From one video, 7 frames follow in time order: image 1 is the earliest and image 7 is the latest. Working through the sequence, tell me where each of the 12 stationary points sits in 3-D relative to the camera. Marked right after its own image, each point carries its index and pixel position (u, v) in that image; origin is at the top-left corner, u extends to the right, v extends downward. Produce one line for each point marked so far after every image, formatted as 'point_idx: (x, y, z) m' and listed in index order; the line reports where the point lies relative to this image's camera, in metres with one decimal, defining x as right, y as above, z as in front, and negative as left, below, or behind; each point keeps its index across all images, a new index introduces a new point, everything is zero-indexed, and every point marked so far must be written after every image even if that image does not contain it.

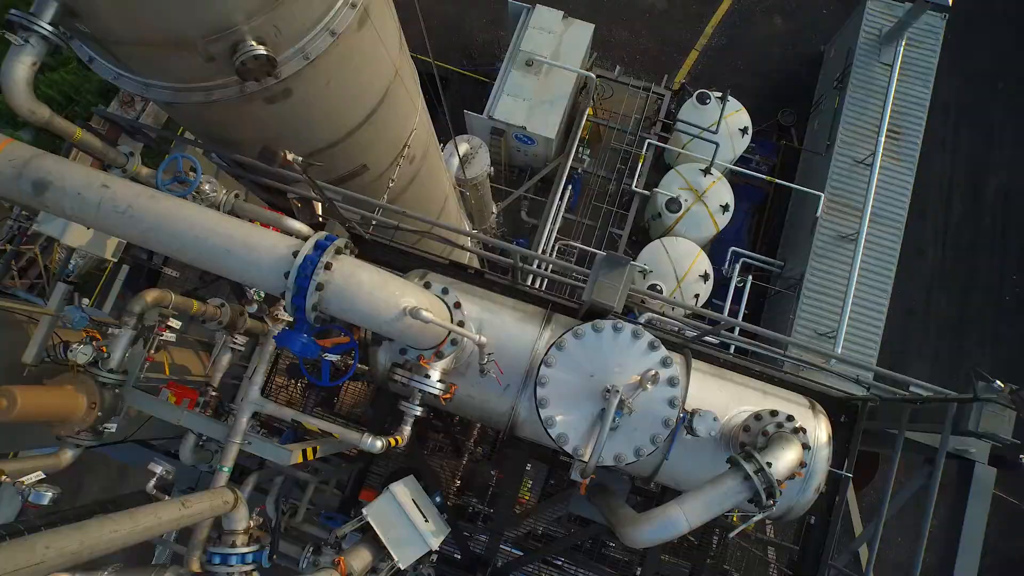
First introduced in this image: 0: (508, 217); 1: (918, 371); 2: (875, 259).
0: (-0.1, +1.7, +13.2) m
1: (+9.8, -2.0, +13.1) m
2: (+7.7, +0.6, +11.6) m
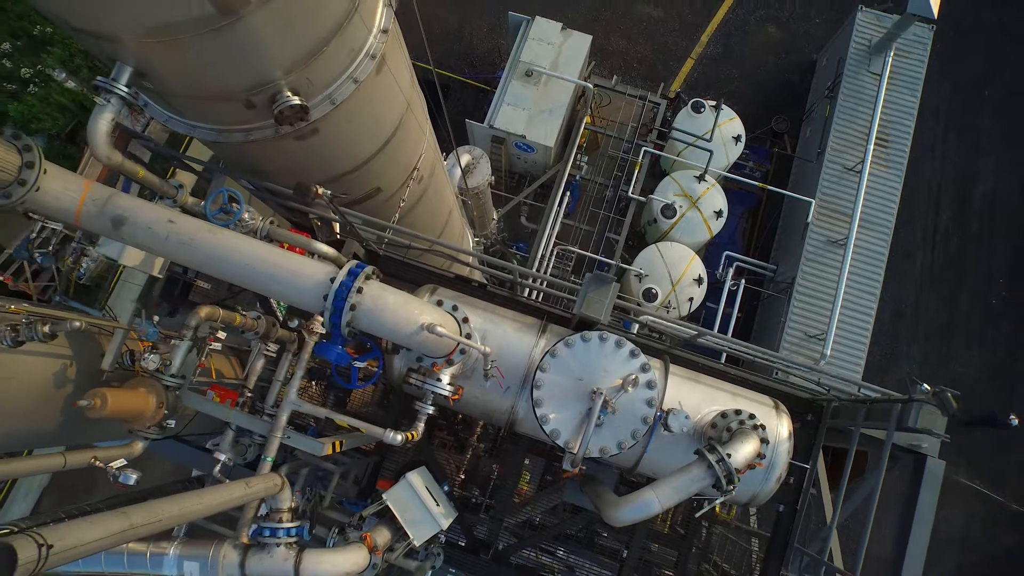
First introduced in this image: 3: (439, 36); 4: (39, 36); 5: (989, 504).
0: (-0.1, +1.6, +13.6) m
1: (+9.8, -2.1, +13.5) m
2: (+7.7, +0.5, +11.9) m
3: (-2.0, +7.1, +15.3) m
4: (-12.5, +6.7, +14.3) m
5: (+11.3, -5.1, +12.9) m
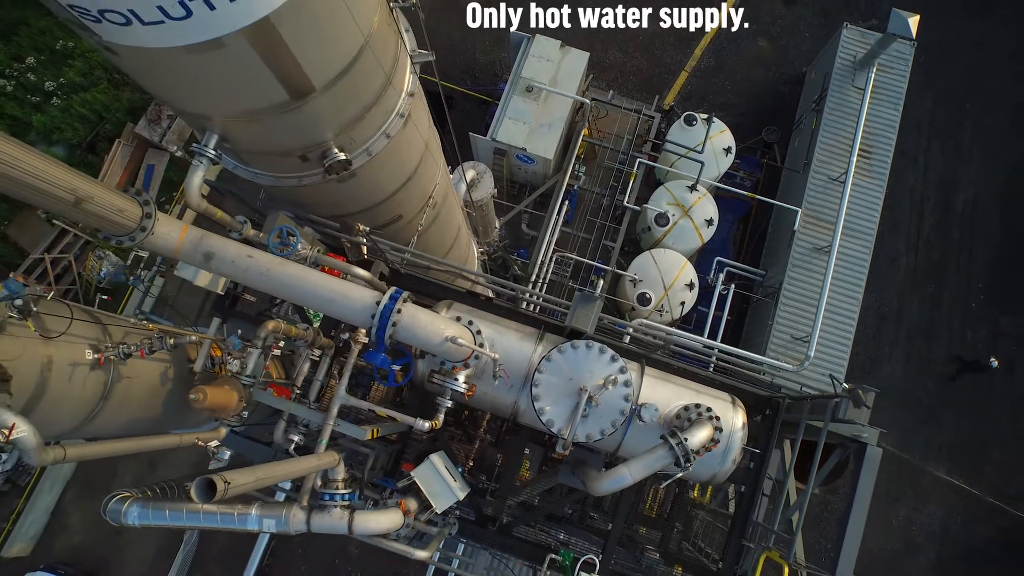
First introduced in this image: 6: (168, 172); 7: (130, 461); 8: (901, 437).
0: (-0.1, +1.5, +14.3) m
1: (+9.8, -2.2, +14.1) m
2: (+7.8, +0.4, +12.6) m
3: (-2.0, +7.0, +15.9) m
4: (-12.5, +6.6, +15.0) m
5: (+11.3, -5.2, +13.5) m
6: (-9.9, +3.3, +15.6) m
7: (-9.9, -4.5, +14.0) m
8: (+9.9, -3.8, +13.8) m
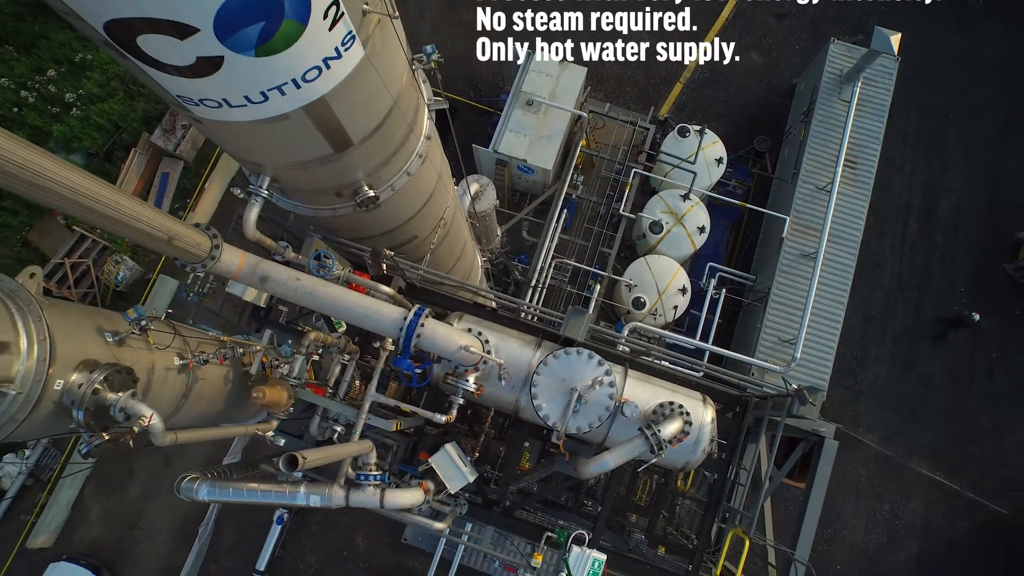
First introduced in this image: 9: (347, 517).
0: (-0.1, +1.4, +14.9) m
1: (+9.8, -2.3, +14.7) m
2: (+7.8, +0.3, +13.2) m
3: (-1.9, +6.9, +16.6) m
4: (-12.4, +6.5, +15.6) m
5: (+11.3, -5.3, +14.1) m
6: (-9.9, +3.2, +16.3) m
7: (-9.8, -4.6, +14.7) m
8: (+9.9, -3.9, +14.4) m
9: (-4.4, -6.1, +14.4) m
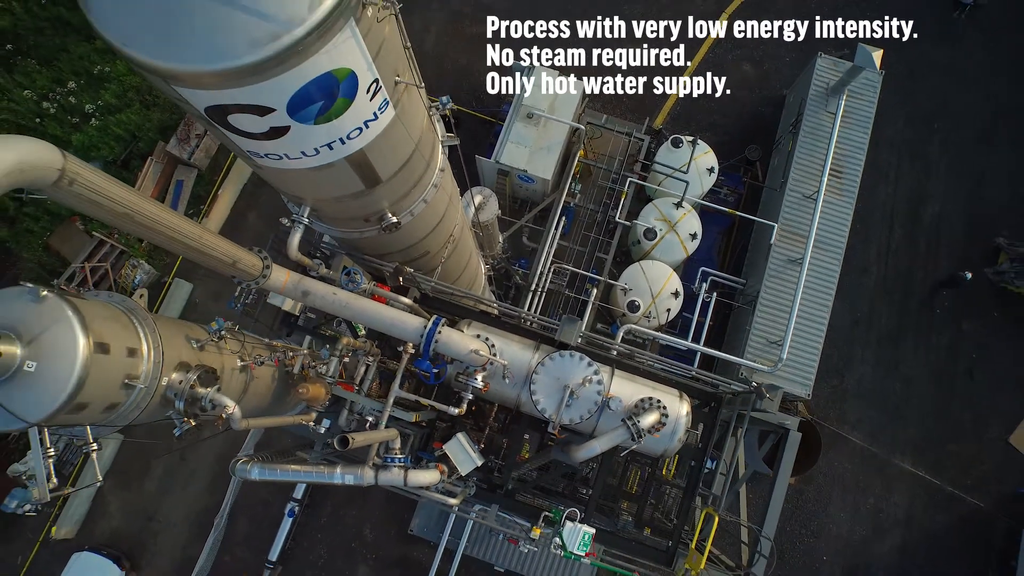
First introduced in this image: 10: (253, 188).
0: (0.0, +1.3, +15.6) m
1: (+9.8, -2.4, +15.4) m
2: (+7.8, +0.2, +13.9) m
3: (-1.9, +6.8, +17.2) m
4: (-12.4, +6.4, +16.3) m
5: (+11.3, -5.4, +14.8) m
6: (-9.9, +3.1, +17.0) m
7: (-9.8, -4.7, +15.4) m
8: (+9.9, -4.0, +15.1) m
9: (-4.4, -6.2, +15.1) m
10: (-8.3, +3.2, +17.5) m
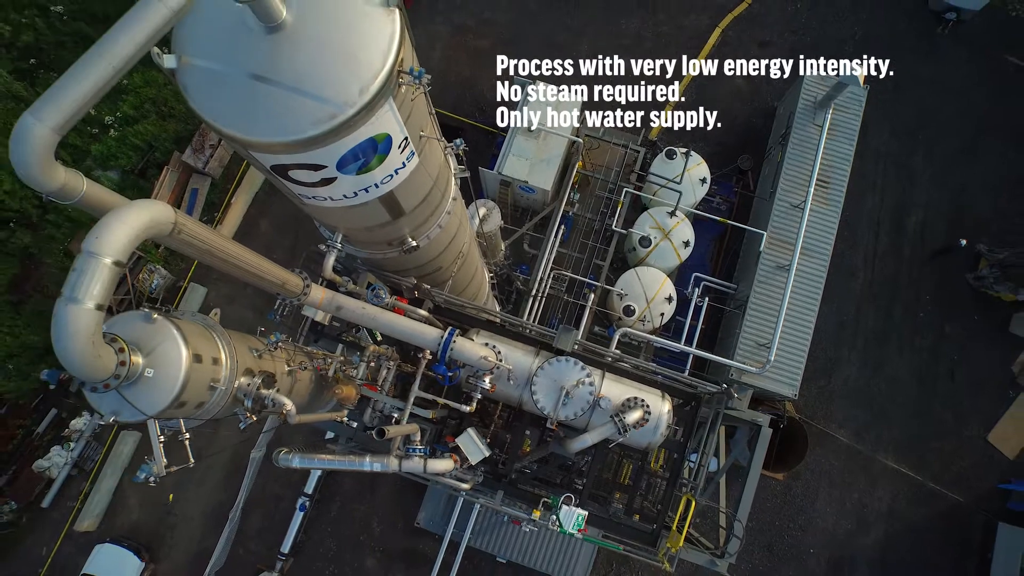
0: (0.0, +1.2, +16.3) m
1: (+9.9, -2.5, +16.1) m
2: (+7.9, +0.1, +14.6) m
3: (-1.9, +6.7, +18.0) m
4: (-12.3, +6.3, +17.0) m
5: (+11.4, -5.6, +15.5) m
6: (-9.8, +3.0, +17.7) m
7: (-9.8, -4.8, +16.1) m
8: (+10.0, -4.1, +15.8) m
9: (-4.4, -6.3, +15.9) m
10: (-8.3, +3.1, +18.2) m
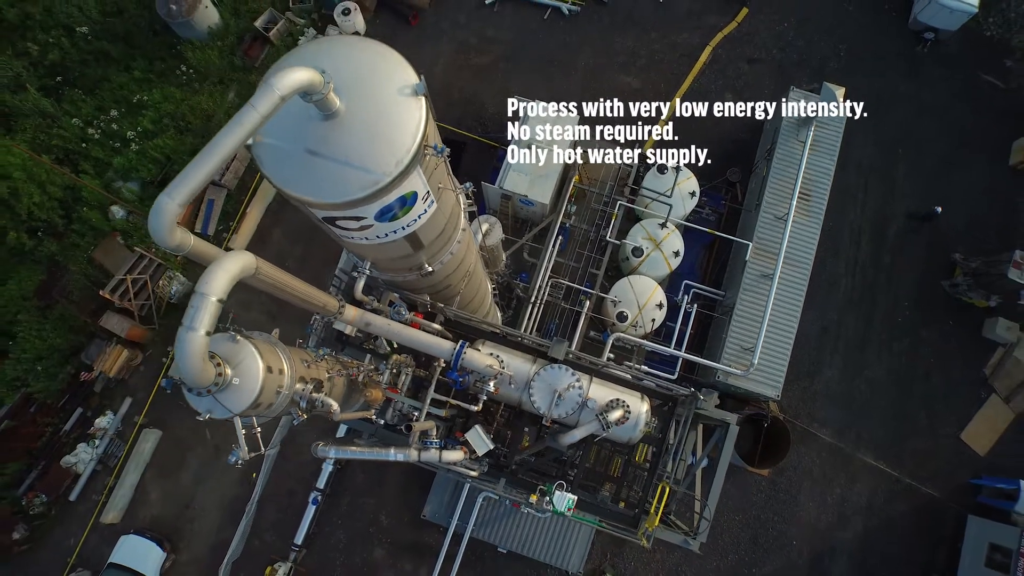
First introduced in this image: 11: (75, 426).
0: (0.0, +1.0, +17.2) m
1: (+9.9, -2.7, +17.1) m
2: (+7.9, -0.2, +15.5) m
3: (-1.8, +6.4, +18.9) m
4: (-12.3, +6.1, +18.0) m
5: (+11.4, -5.8, +16.5) m
6: (-9.8, +2.8, +18.6) m
7: (-9.8, -5.0, +17.1) m
8: (+10.0, -4.3, +16.8) m
9: (-4.3, -6.5, +16.8) m
10: (-8.2, +2.9, +19.2) m
11: (-13.7, -4.3, +17.1) m
